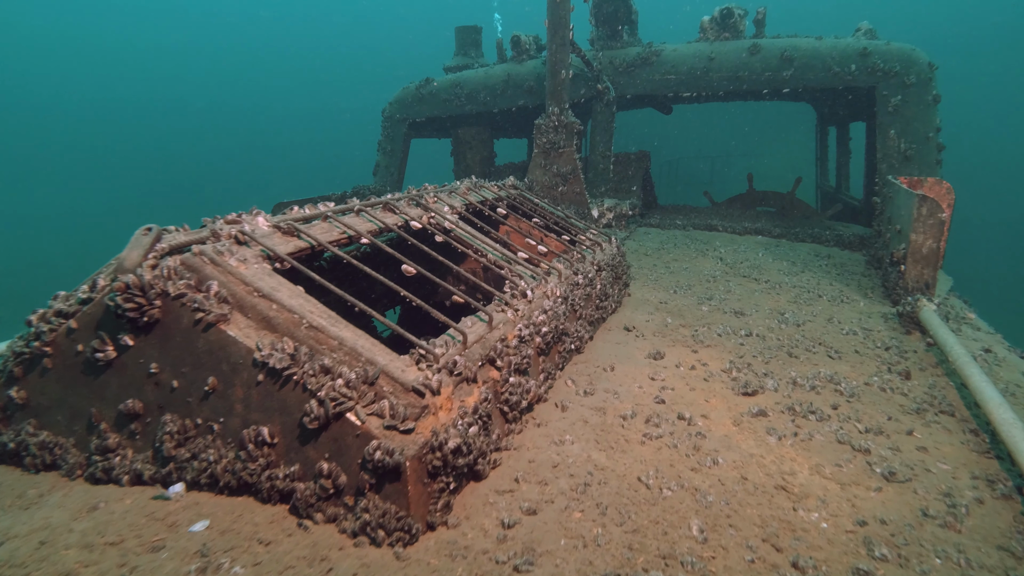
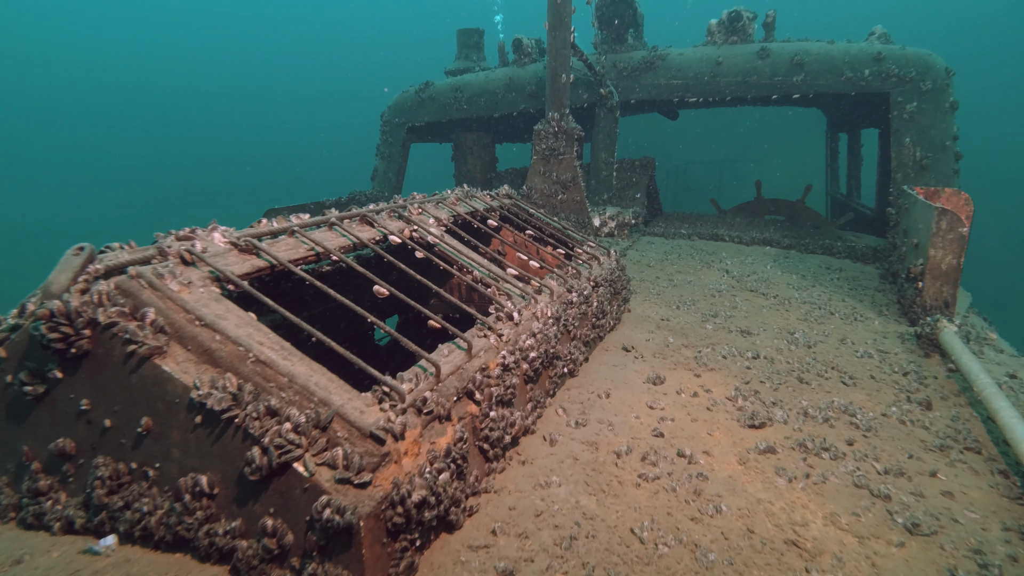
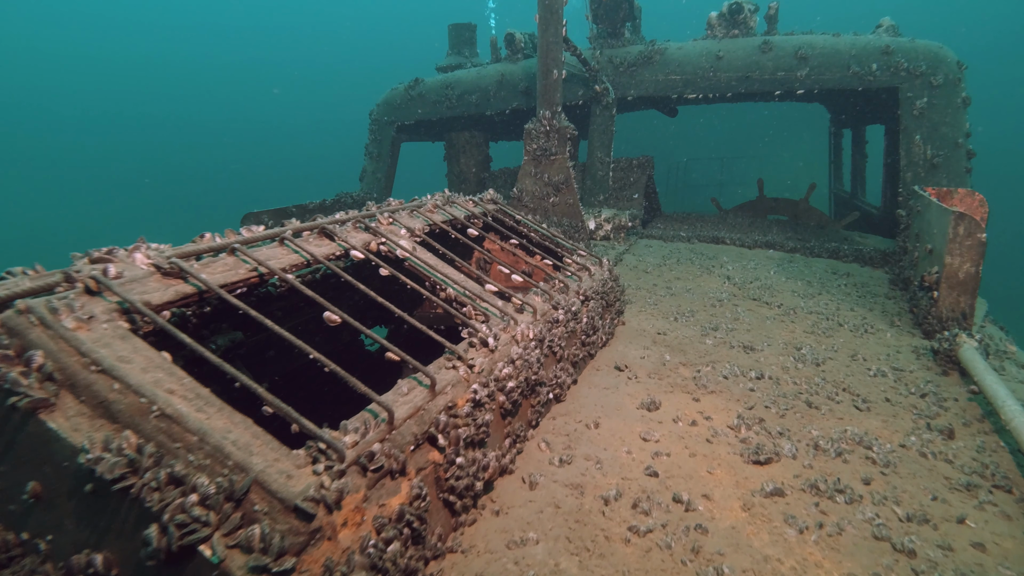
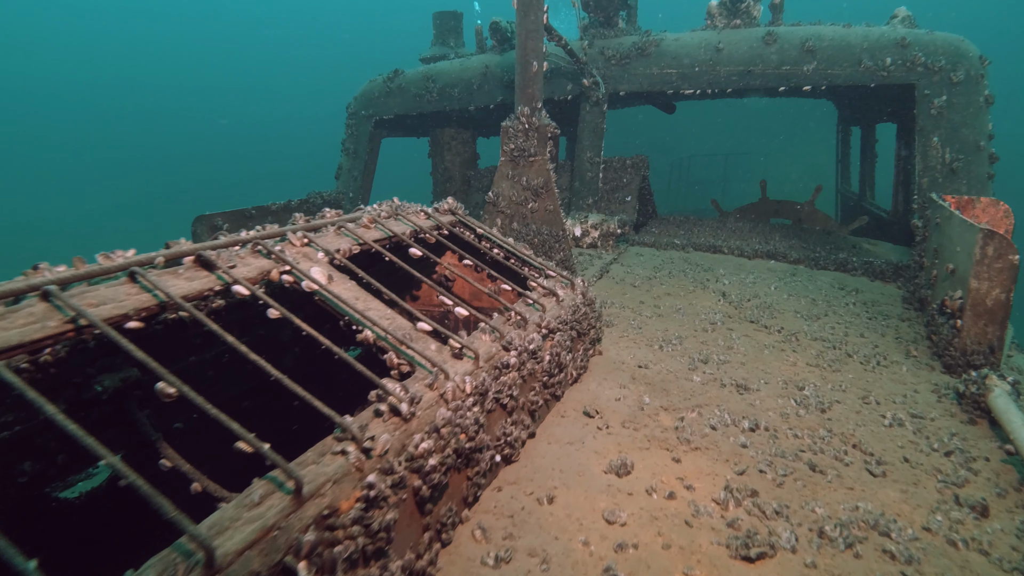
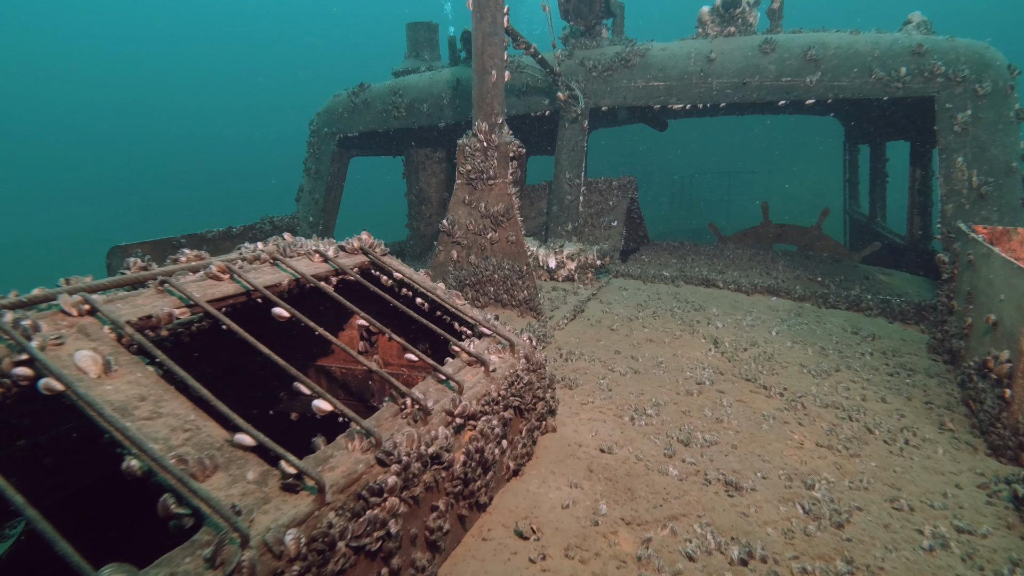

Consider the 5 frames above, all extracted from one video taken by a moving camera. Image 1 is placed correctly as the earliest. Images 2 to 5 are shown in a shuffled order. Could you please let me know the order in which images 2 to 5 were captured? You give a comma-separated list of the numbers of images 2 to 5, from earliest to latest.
2, 3, 4, 5
